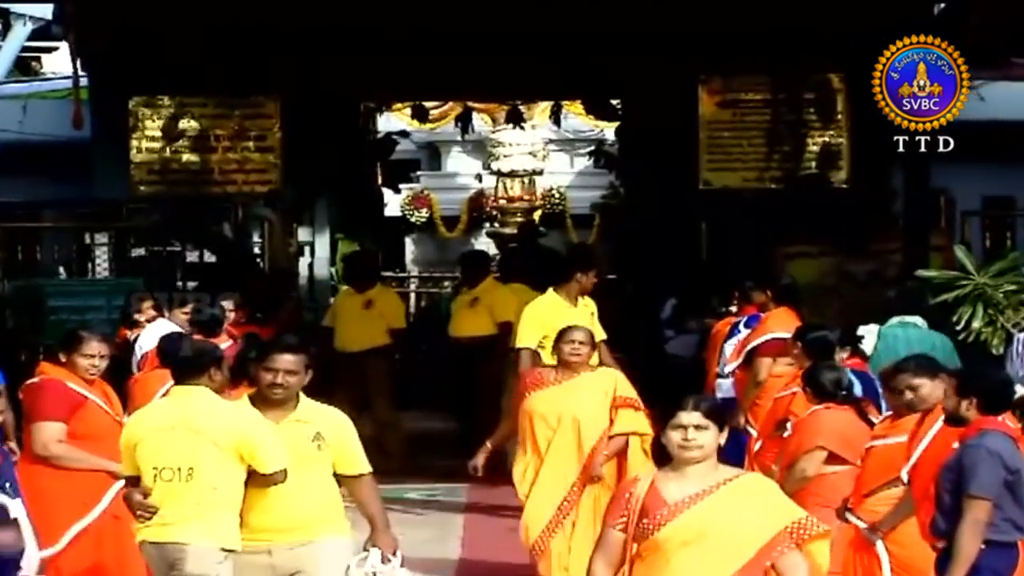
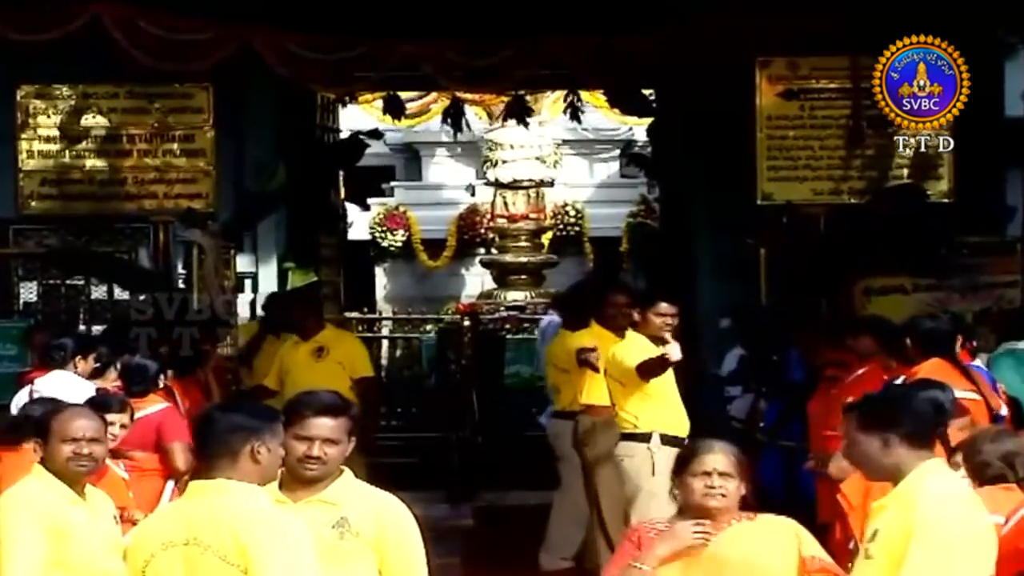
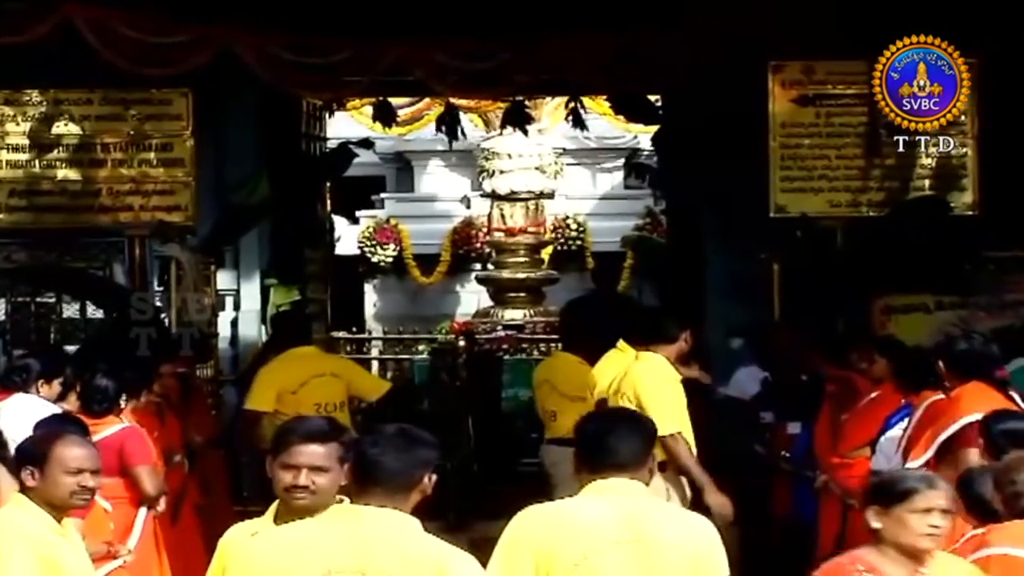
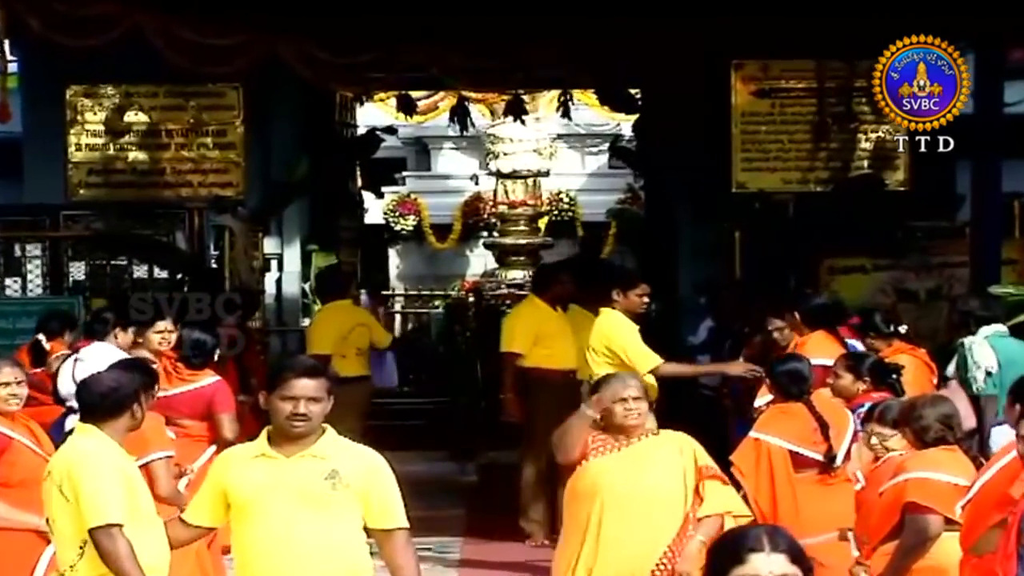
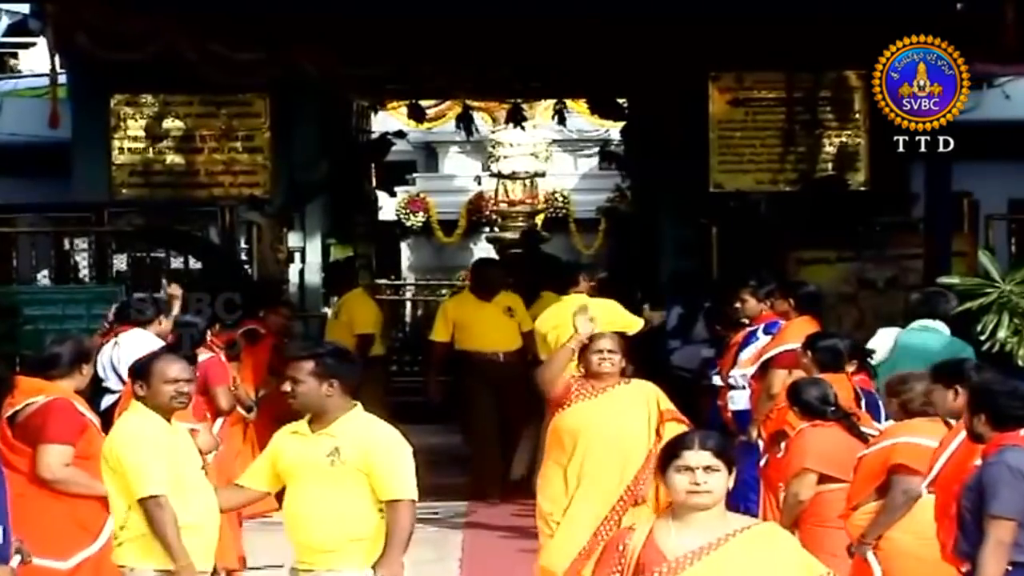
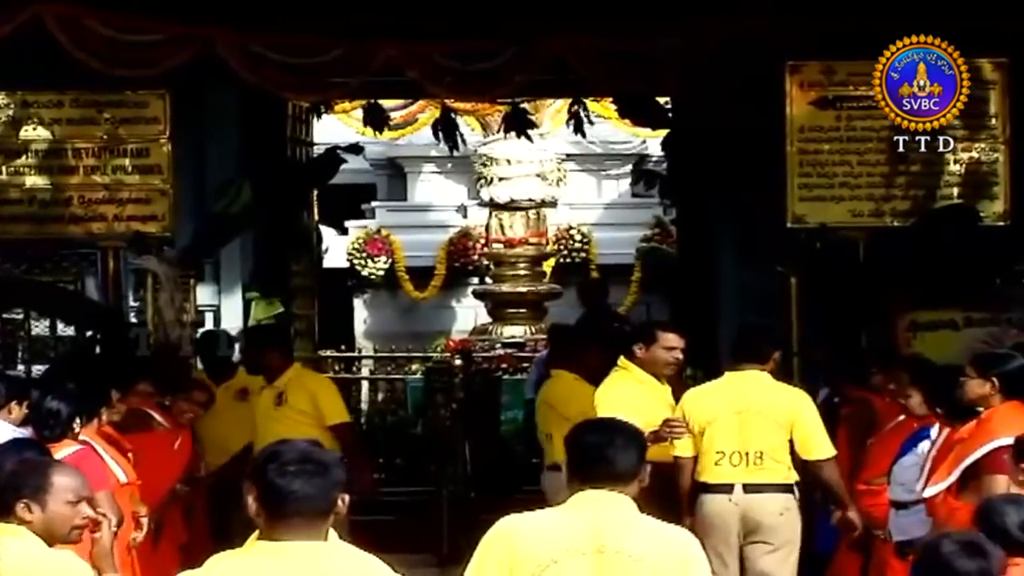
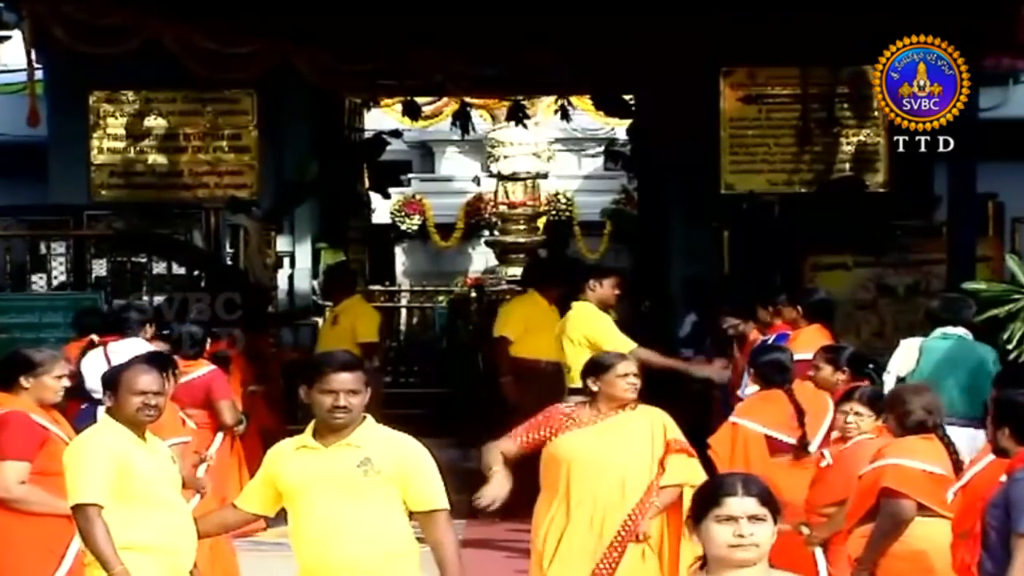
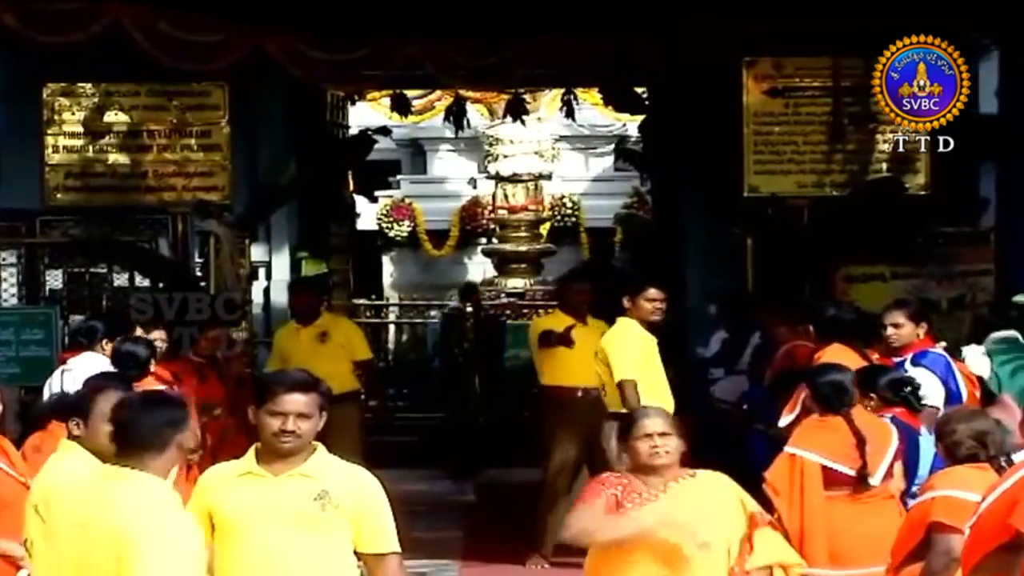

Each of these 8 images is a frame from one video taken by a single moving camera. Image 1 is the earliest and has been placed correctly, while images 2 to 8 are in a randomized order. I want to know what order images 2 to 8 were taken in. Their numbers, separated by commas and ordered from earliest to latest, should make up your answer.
5, 7, 4, 8, 2, 3, 6
